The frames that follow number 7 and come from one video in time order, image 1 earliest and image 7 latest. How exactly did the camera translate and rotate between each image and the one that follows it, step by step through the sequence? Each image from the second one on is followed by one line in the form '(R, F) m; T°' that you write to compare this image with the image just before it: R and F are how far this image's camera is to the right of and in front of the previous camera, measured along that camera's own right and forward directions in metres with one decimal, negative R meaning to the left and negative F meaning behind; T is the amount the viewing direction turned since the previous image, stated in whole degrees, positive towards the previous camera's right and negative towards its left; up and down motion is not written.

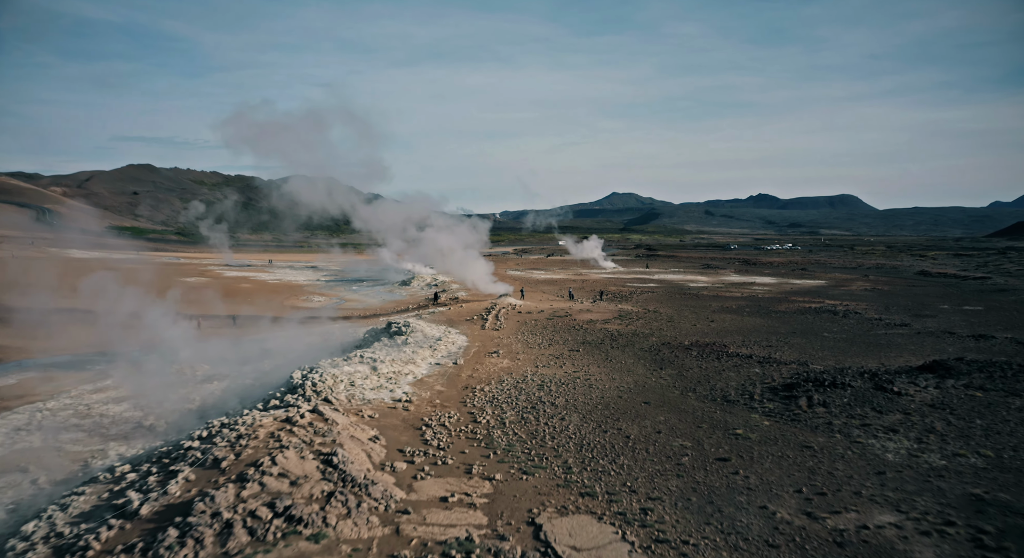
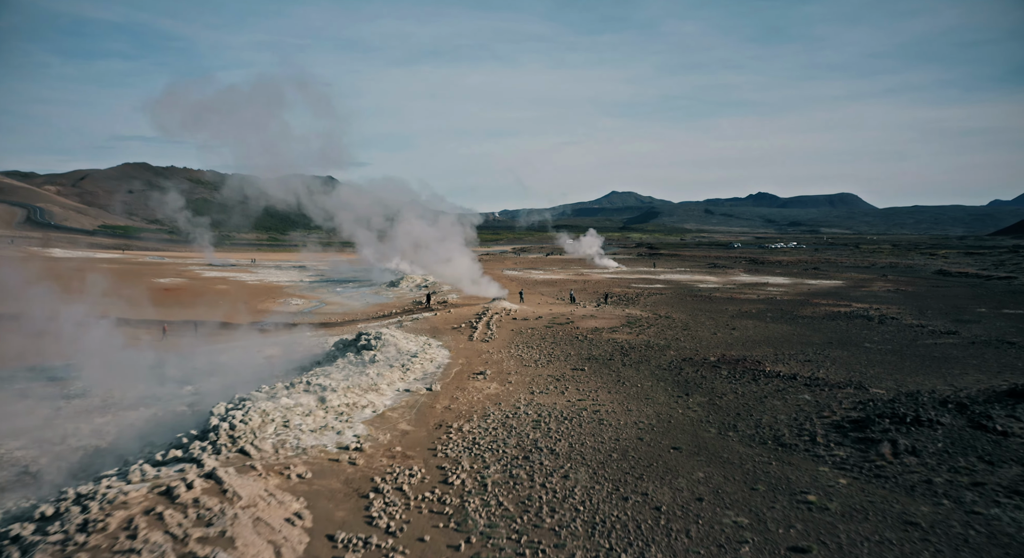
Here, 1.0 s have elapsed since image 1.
(+0.4, +4.7) m; 0°
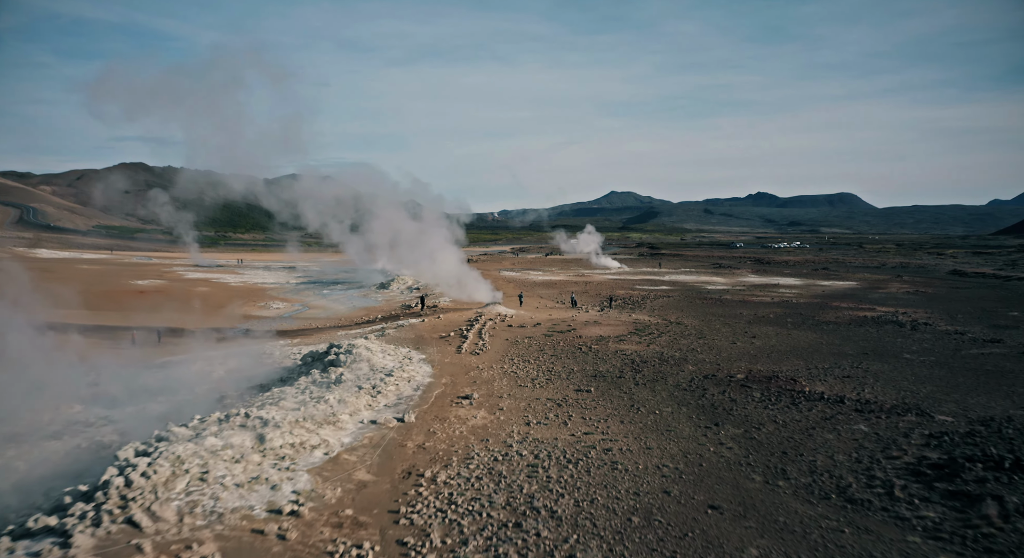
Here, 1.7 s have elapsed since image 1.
(+0.2, +3.4) m; 0°
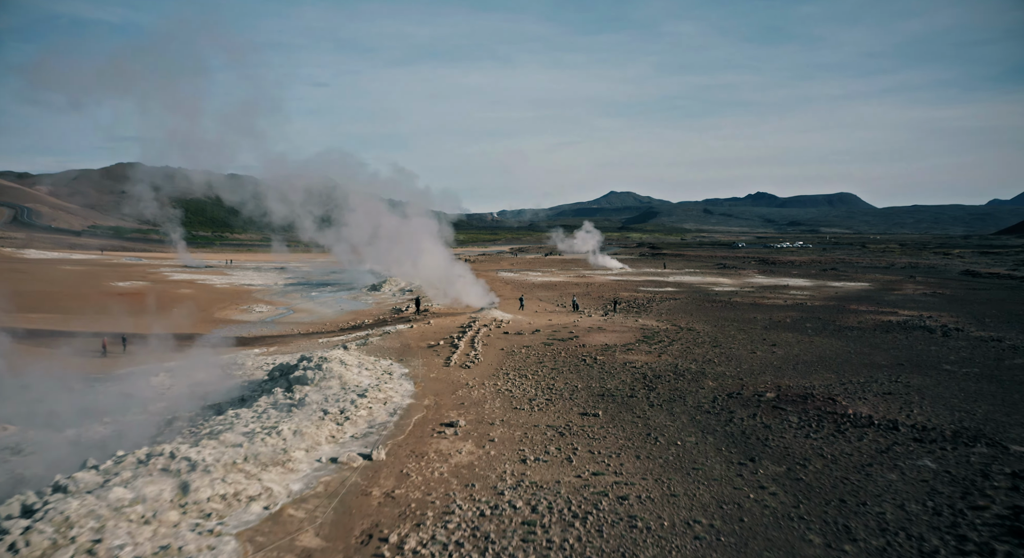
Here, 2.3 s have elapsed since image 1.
(+0.2, +2.7) m; 0°
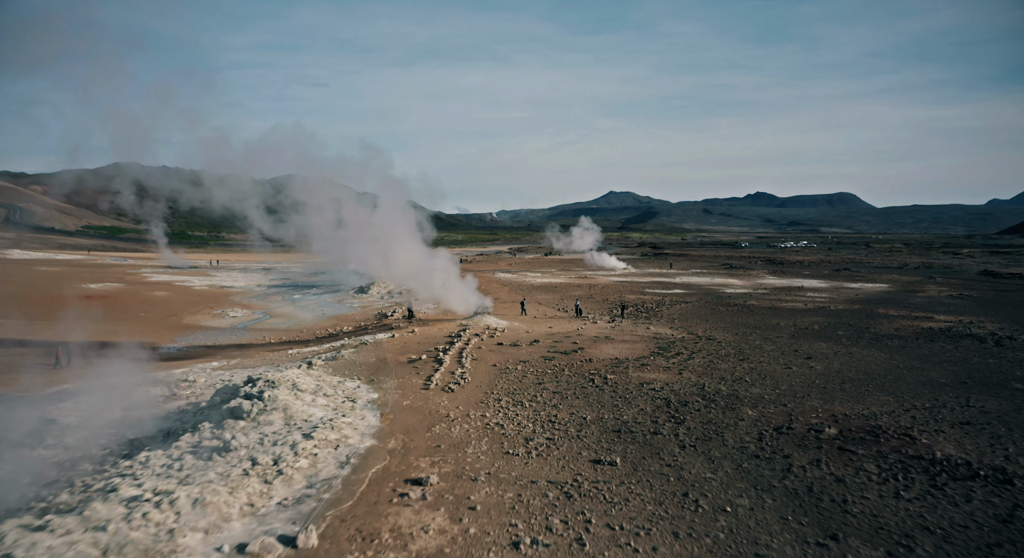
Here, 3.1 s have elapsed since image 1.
(+0.2, +3.6) m; 0°
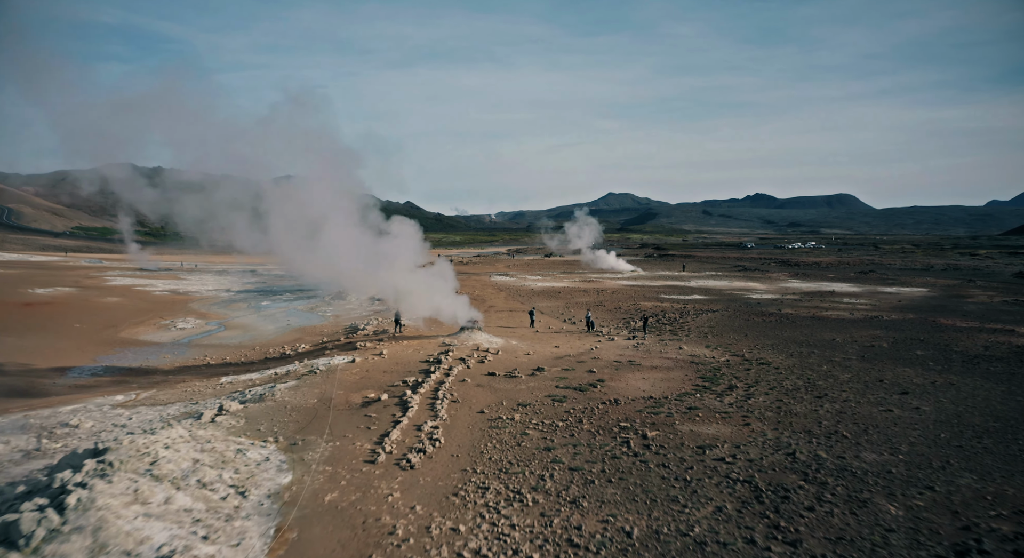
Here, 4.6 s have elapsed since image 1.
(+0.1, +6.0) m; 0°
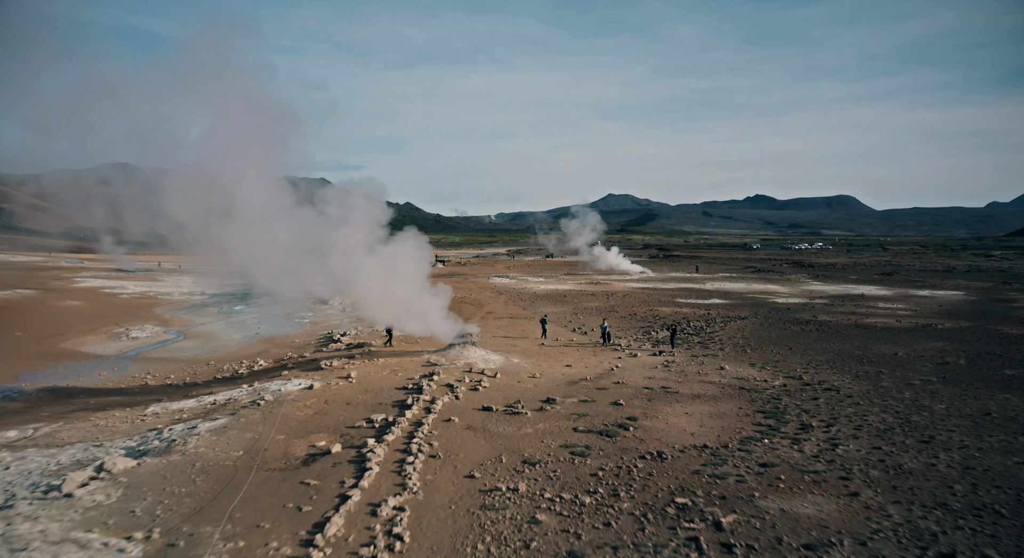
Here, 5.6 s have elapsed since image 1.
(-0.1, +4.3) m; 0°
